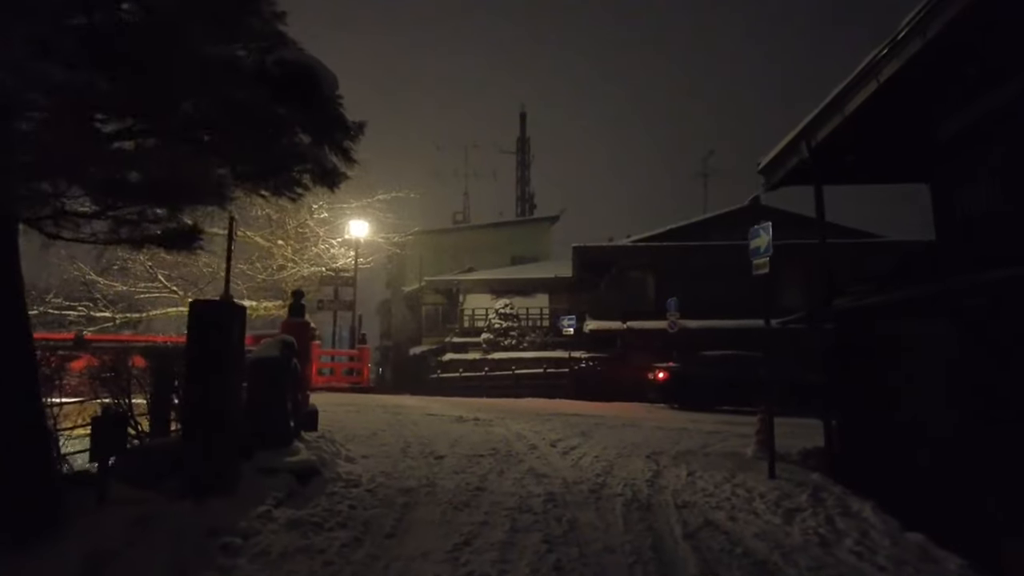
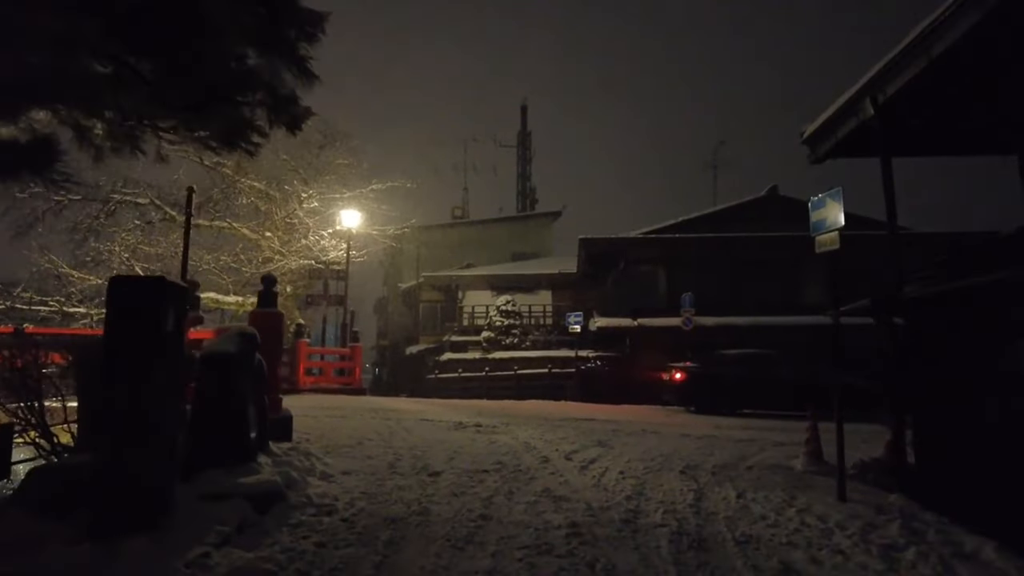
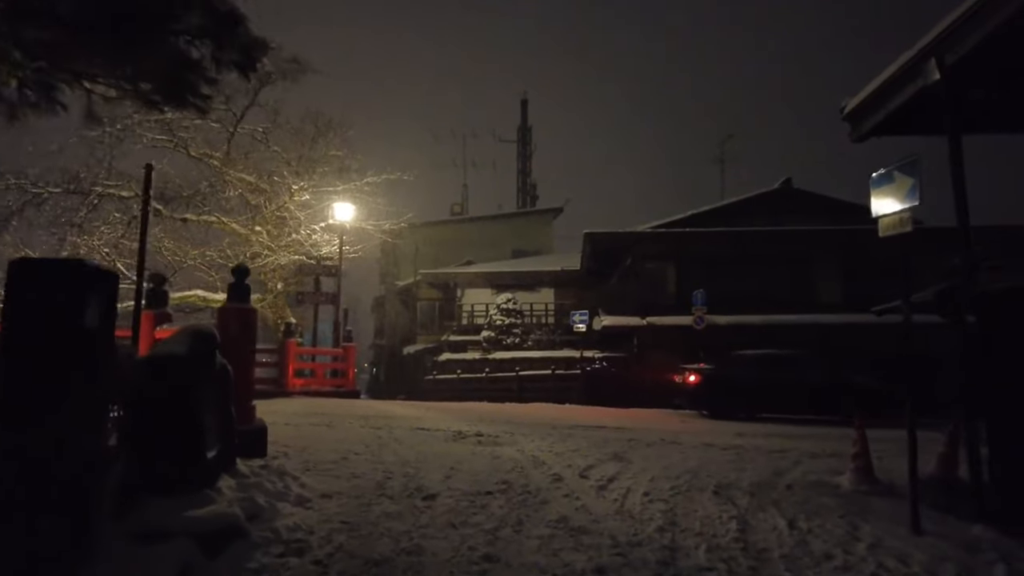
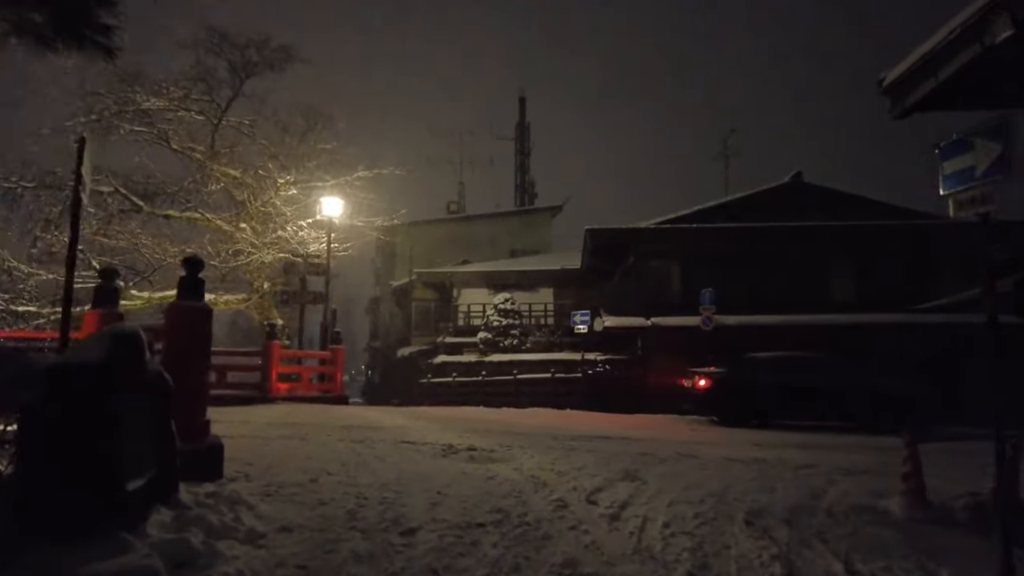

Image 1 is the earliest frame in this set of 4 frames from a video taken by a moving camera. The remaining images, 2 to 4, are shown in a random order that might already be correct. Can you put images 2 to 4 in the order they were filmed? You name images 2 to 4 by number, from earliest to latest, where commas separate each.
2, 3, 4
